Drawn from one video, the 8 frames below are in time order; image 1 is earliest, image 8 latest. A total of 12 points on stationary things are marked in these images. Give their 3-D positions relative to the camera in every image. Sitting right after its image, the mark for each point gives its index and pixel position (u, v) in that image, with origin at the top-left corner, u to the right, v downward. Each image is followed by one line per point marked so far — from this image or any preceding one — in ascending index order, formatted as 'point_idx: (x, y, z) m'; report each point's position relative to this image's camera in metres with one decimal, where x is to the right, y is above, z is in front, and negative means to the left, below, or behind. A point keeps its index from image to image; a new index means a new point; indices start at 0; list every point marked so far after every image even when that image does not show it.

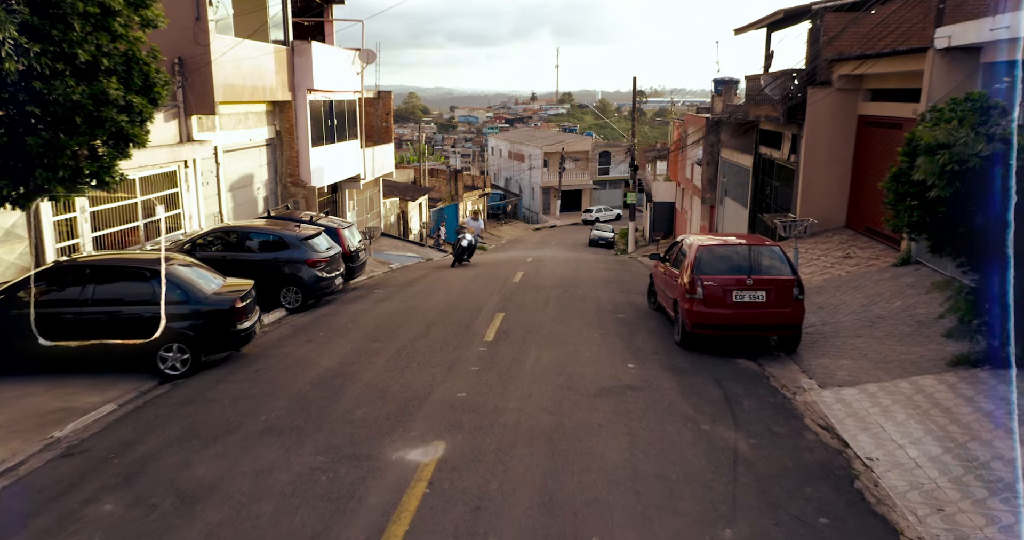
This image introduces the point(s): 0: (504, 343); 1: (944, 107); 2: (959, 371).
0: (-0.1, -1.0, +10.4) m
1: (+4.5, +1.7, +7.8) m
2: (+5.0, -1.1, +8.3) m
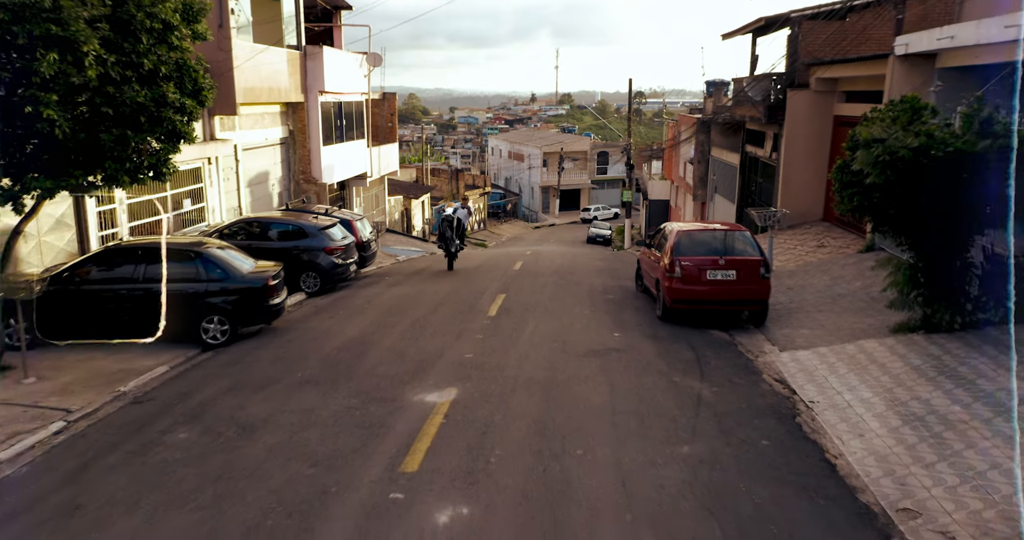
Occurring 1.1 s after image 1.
0: (-0.1, -0.8, +11.7) m
1: (+4.5, +2.0, +9.1) m
2: (+5.0, -0.8, +9.6) m
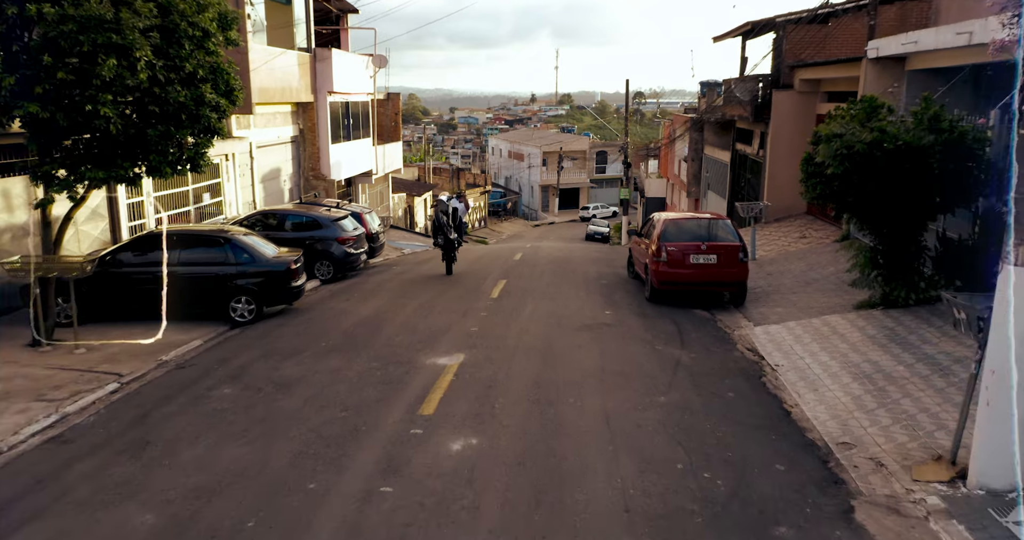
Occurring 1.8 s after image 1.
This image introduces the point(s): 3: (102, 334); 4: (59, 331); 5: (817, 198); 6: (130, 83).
0: (-0.1, -0.5, +12.8) m
1: (+4.6, +2.2, +10.1) m
2: (+5.0, -0.6, +10.7) m
3: (-6.2, -1.0, +11.3) m
4: (-6.8, -0.9, +11.1) m
5: (+4.2, +1.0, +10.4) m
6: (-4.5, +2.2, +8.8) m
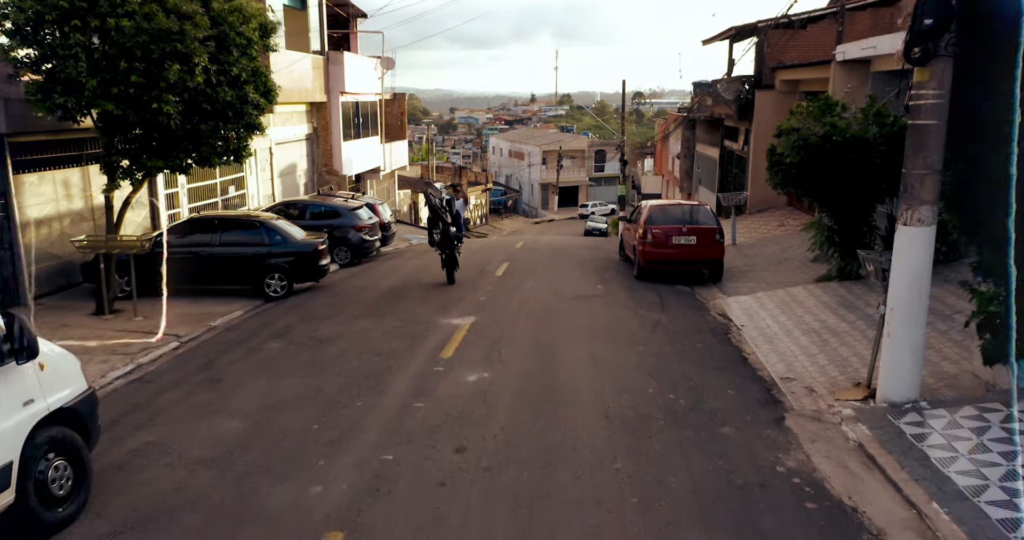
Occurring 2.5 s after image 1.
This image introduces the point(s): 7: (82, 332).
0: (0.0, -0.1, +14.3) m
1: (+4.6, +2.6, +11.7) m
2: (+5.1, -0.2, +12.2) m
3: (-6.2, -0.6, +12.8) m
4: (-6.7, -0.6, +12.6) m
5: (+4.3, +1.4, +11.9) m
6: (-4.5, +2.6, +10.4) m
7: (-6.4, -0.9, +11.0) m
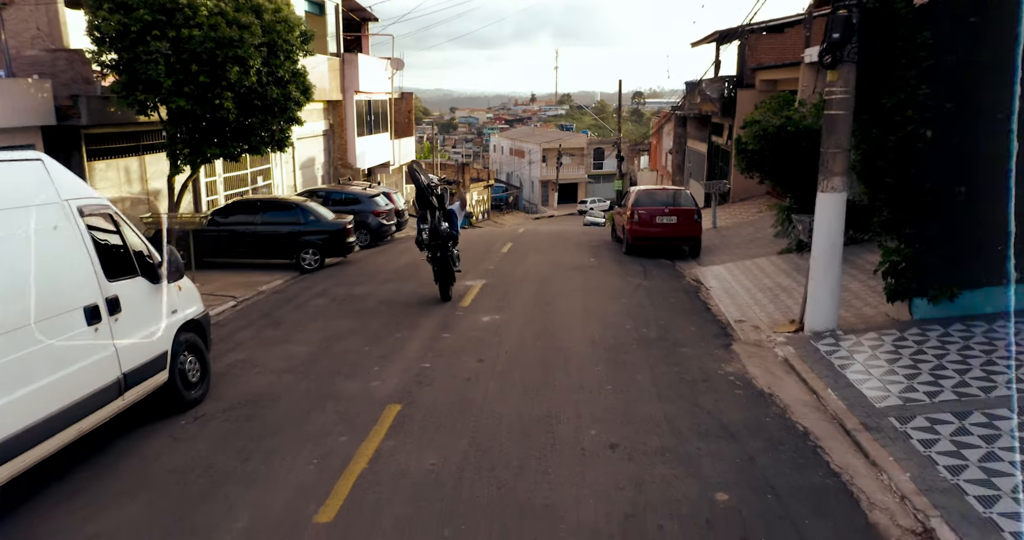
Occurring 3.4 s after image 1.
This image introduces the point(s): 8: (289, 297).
0: (0.0, +0.4, +16.3) m
1: (+4.7, +3.1, +13.6) m
2: (+5.2, +0.3, +14.2) m
3: (-6.1, -0.1, +14.8) m
4: (-6.6, -0.1, +14.6) m
5: (+4.4, +1.9, +13.9) m
6: (-4.4, +3.1, +12.3) m
7: (-6.3, -0.4, +13.0) m
8: (-3.7, -0.5, +12.4) m
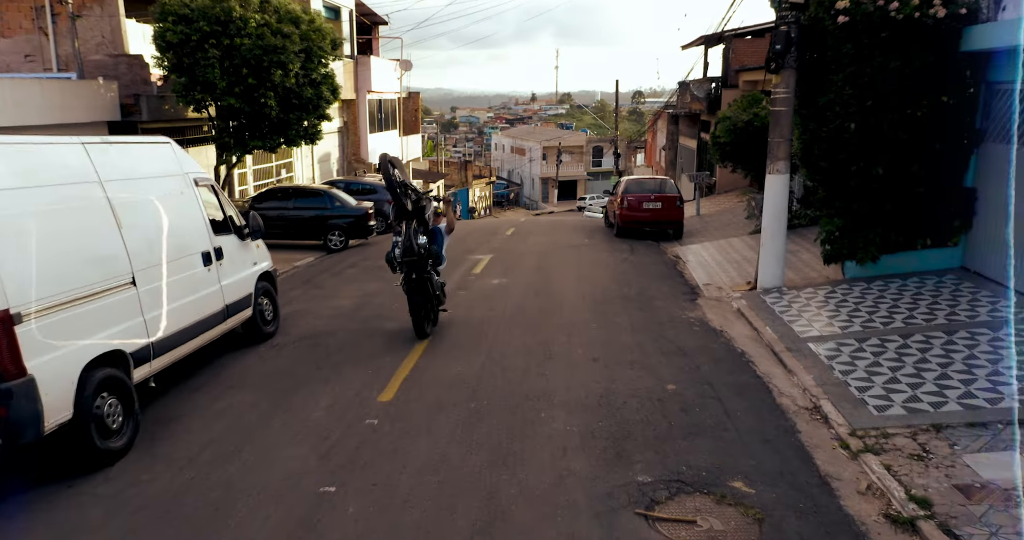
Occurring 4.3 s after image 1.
0: (+0.1, +0.8, +18.2) m
1: (+4.8, +3.6, +15.6) m
2: (+5.2, +0.7, +16.1) m
3: (-6.0, +0.3, +16.7) m
4: (-6.6, +0.4, +16.6) m
5: (+4.4, +2.3, +15.8) m
6: (-4.3, +3.5, +14.3) m
7: (-6.2, +0.1, +15.0) m
8: (-3.7, 0.0, +14.4) m
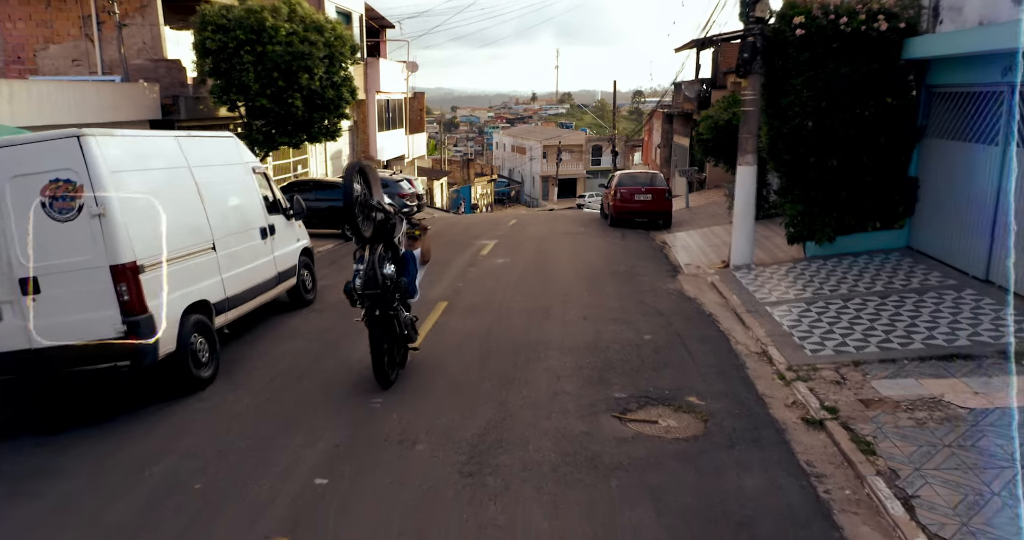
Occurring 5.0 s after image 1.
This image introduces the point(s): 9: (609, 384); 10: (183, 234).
0: (+0.2, +1.2, +19.8) m
1: (+4.8, +3.9, +17.2) m
2: (+5.3, +1.1, +17.7) m
3: (-5.9, +0.7, +18.3) m
4: (-6.5, +0.8, +18.2) m
5: (+4.5, +2.7, +17.4) m
6: (-4.3, +3.9, +15.9) m
7: (-6.2, +0.4, +16.6) m
8: (-3.6, +0.4, +16.0) m
9: (+0.9, -1.1, +7.3) m
10: (-3.3, +0.4, +7.5) m
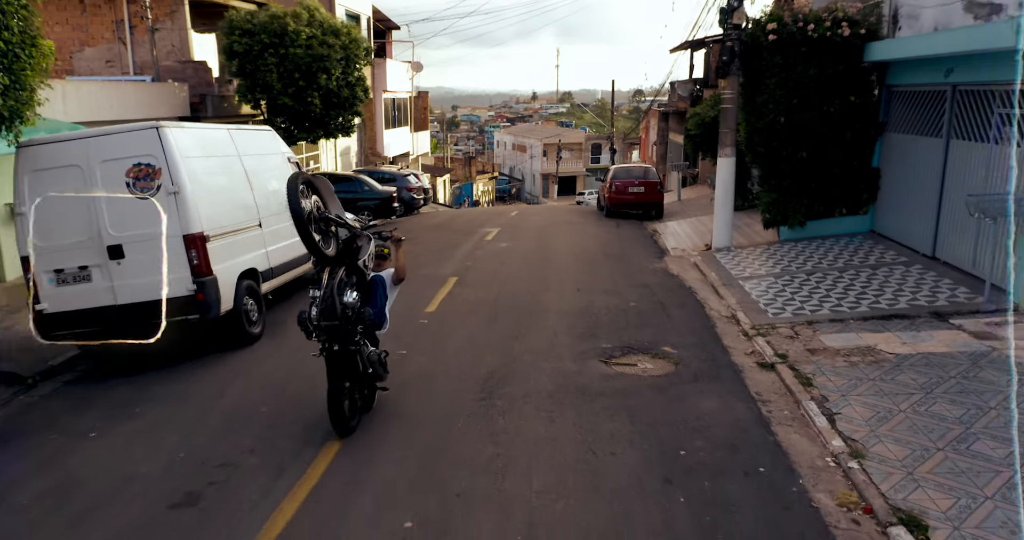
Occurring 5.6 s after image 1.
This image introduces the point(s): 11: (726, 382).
0: (+0.2, +1.5, +21.2) m
1: (+4.9, +4.2, +18.5) m
2: (+5.3, +1.4, +19.1) m
3: (-5.9, +1.0, +19.7) m
4: (-6.4, +1.1, +19.5) m
5: (+4.5, +3.0, +18.7) m
6: (-4.2, +4.2, +17.2) m
7: (-6.1, +0.7, +17.9) m
8: (-3.5, +0.7, +17.4) m
9: (+1.0, -0.8, +8.6) m
10: (-3.3, +0.7, +8.9) m
11: (+2.1, -1.1, +7.4) m
